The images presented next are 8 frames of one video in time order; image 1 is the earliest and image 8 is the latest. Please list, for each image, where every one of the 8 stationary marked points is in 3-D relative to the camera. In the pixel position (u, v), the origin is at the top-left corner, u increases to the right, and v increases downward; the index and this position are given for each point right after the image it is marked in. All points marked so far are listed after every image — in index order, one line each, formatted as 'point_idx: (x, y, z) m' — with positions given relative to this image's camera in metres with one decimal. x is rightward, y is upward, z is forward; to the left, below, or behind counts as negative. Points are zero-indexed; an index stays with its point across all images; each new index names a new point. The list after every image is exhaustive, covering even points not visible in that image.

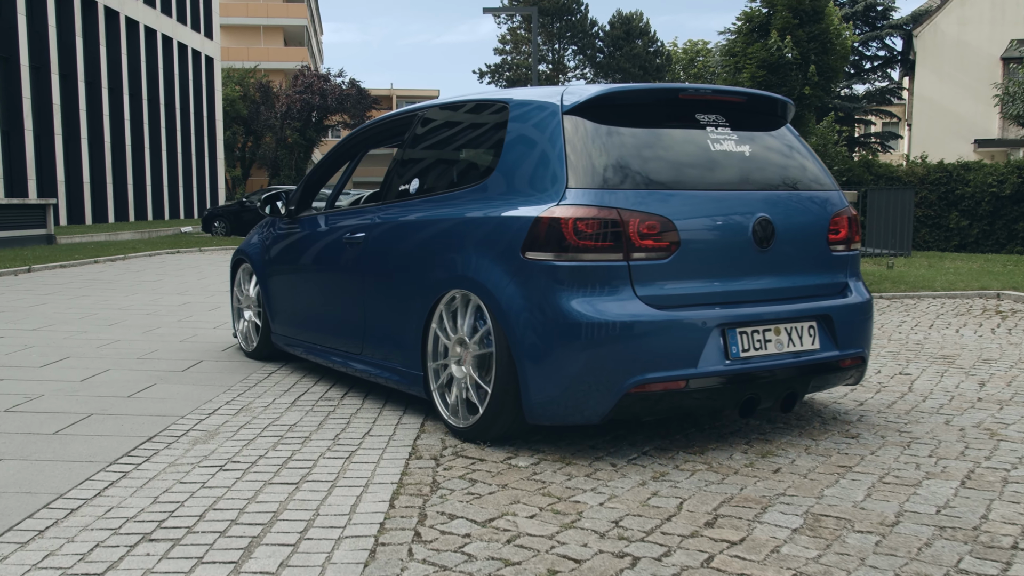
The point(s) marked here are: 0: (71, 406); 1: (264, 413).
0: (-1.4, -0.4, +6.0) m
1: (-0.8, -0.4, +5.9) m
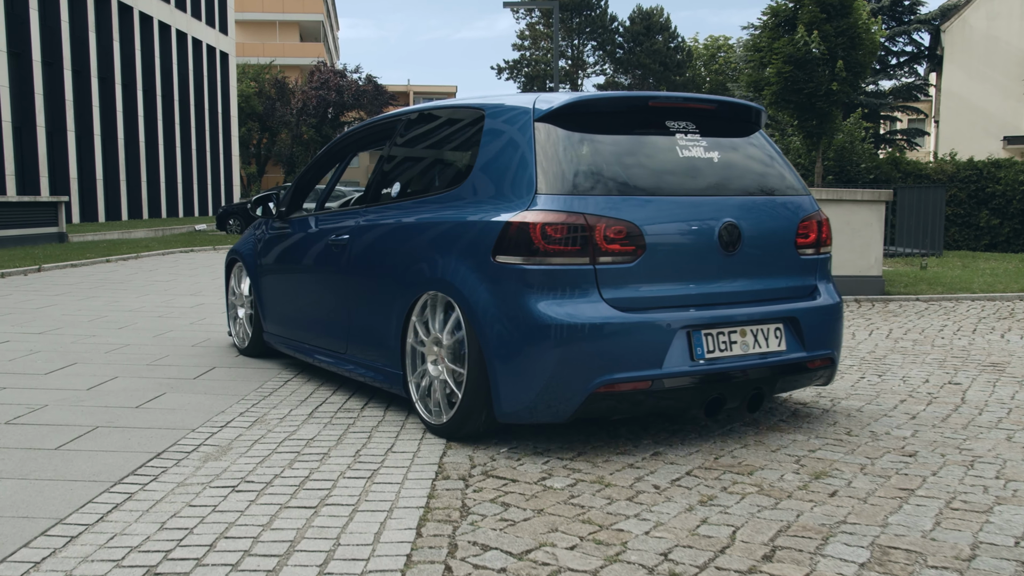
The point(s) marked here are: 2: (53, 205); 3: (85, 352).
0: (-1.3, -0.4, +5.7) m
1: (-0.7, -0.4, +5.6) m
2: (-4.7, +0.8, +19.6) m
3: (-1.7, -0.3, +7.8) m
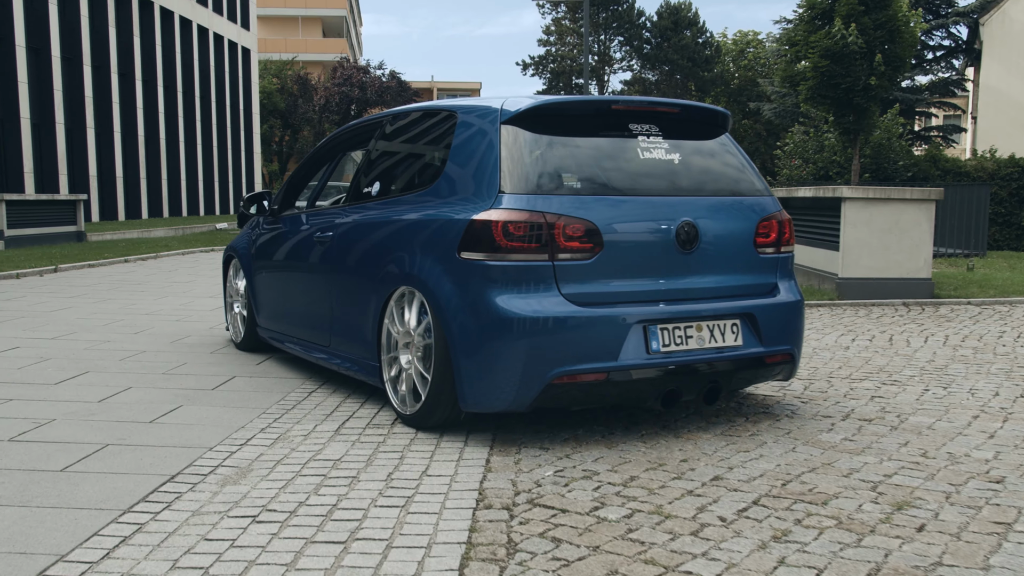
0: (-1.2, -0.4, +5.3) m
1: (-0.6, -0.4, +5.2) m
2: (-4.5, +0.9, +19.2) m
3: (-1.6, -0.3, +7.4) m
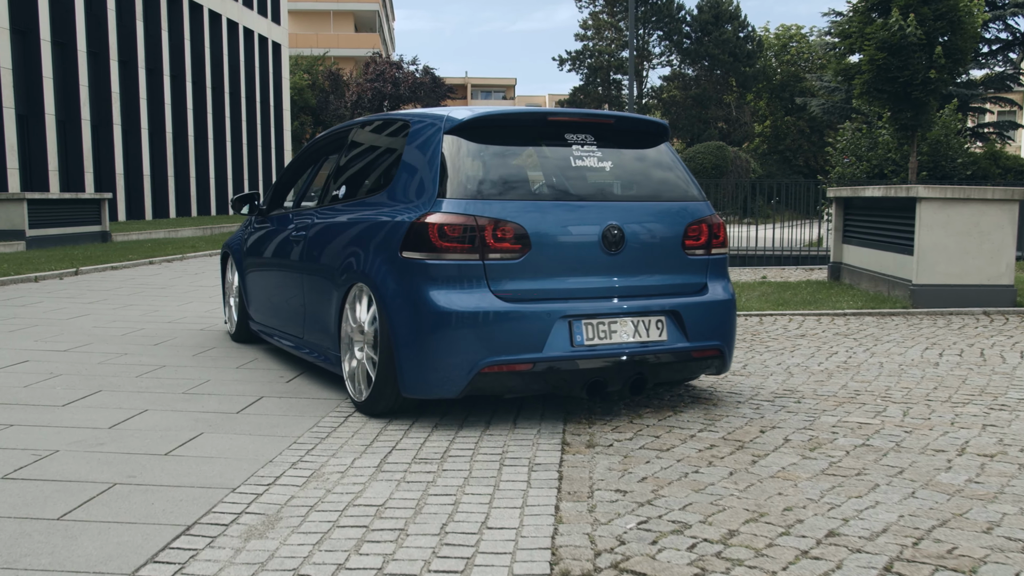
0: (-1.0, -0.4, +4.6) m
1: (-0.4, -0.5, +4.5) m
2: (-4.1, +0.8, +18.6) m
3: (-1.4, -0.3, +6.7) m
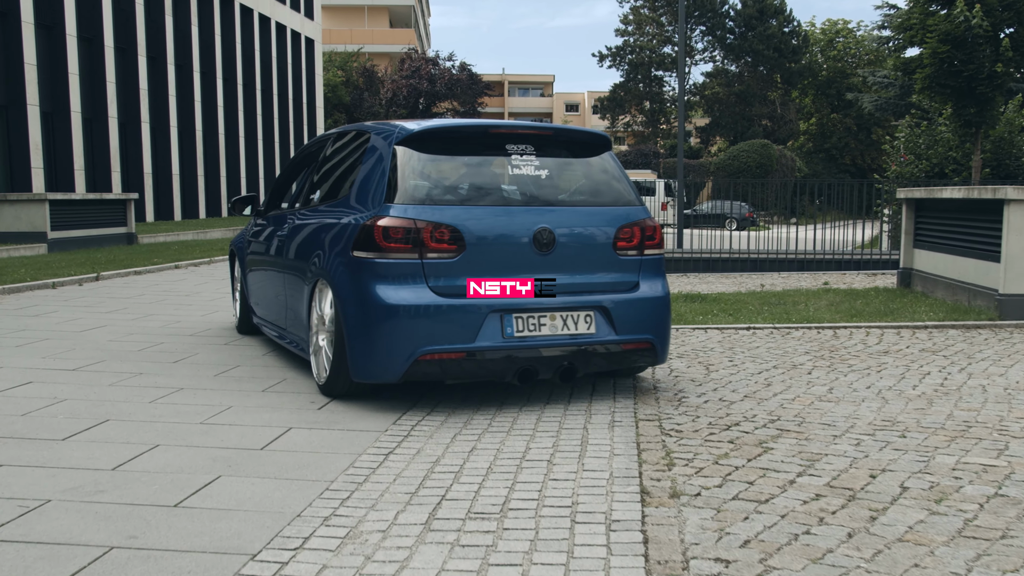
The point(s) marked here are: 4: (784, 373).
0: (-0.9, -0.5, +3.9) m
1: (-0.3, -0.5, +3.7) m
2: (-3.7, +0.8, +17.9) m
3: (-1.2, -0.4, +5.9) m
4: (+1.0, -0.3, +6.9) m
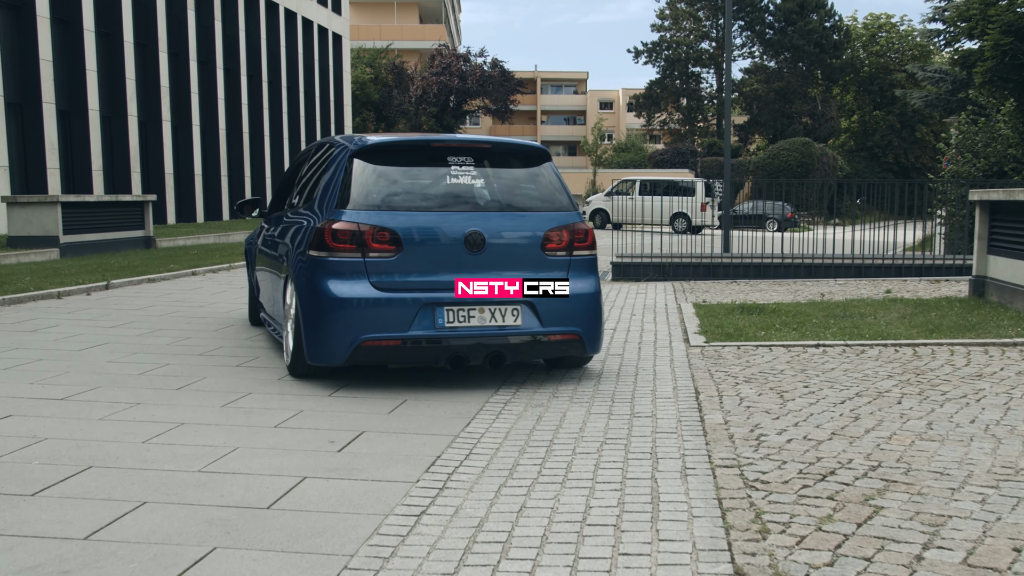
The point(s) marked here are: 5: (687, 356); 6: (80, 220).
0: (-0.8, -0.6, +3.0) m
1: (-0.1, -0.6, +2.9) m
2: (-3.4, +0.7, +17.1) m
3: (-1.1, -0.4, +5.1) m
4: (+1.1, -0.4, +6.0) m
5: (+0.7, -0.3, +7.6) m
6: (-3.5, +0.5, +15.5) m
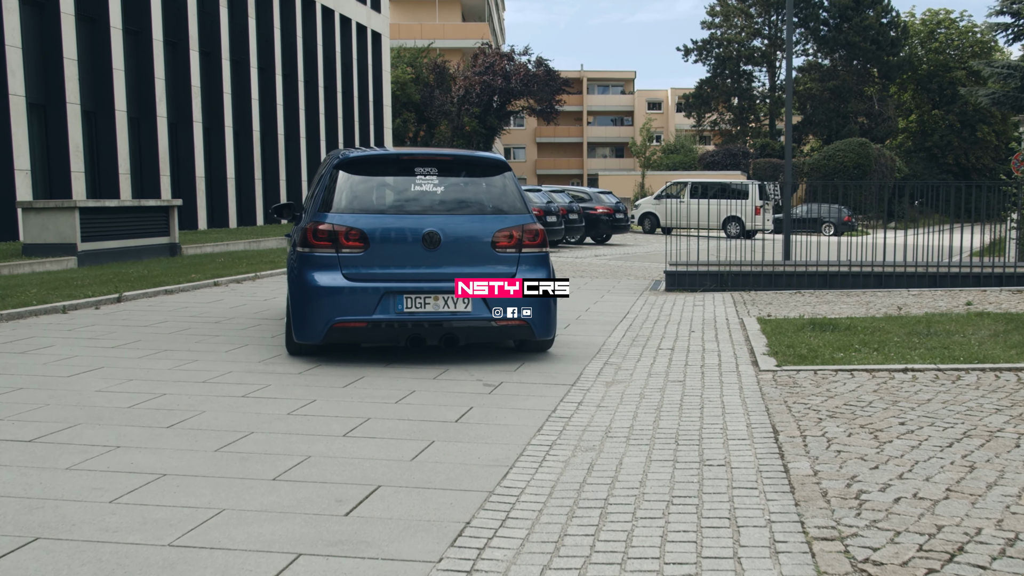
0: (-0.7, -0.6, +2.1) m
1: (-0.1, -0.6, +2.0) m
2: (-3.0, +0.7, +16.3) m
3: (-1.0, -0.5, +4.2) m
4: (+1.3, -0.4, +5.1) m
5: (+0.9, -0.3, +6.6) m
6: (-3.2, +0.5, +14.6) m
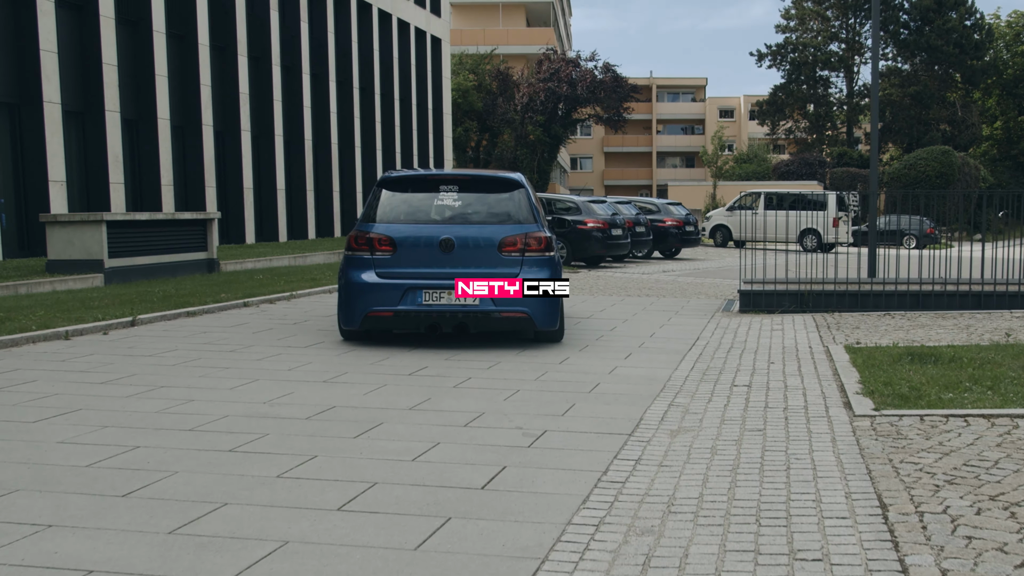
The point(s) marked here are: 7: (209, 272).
0: (-0.7, -0.7, +1.1) m
1: (-0.1, -0.7, +0.9) m
2: (-2.5, +0.5, +15.3) m
3: (-0.9, -0.6, +3.1) m
4: (+1.3, -0.5, +3.9) m
5: (+1.0, -0.4, +5.5) m
6: (-2.7, +0.3, +13.6) m
7: (-2.4, +0.1, +15.1) m
